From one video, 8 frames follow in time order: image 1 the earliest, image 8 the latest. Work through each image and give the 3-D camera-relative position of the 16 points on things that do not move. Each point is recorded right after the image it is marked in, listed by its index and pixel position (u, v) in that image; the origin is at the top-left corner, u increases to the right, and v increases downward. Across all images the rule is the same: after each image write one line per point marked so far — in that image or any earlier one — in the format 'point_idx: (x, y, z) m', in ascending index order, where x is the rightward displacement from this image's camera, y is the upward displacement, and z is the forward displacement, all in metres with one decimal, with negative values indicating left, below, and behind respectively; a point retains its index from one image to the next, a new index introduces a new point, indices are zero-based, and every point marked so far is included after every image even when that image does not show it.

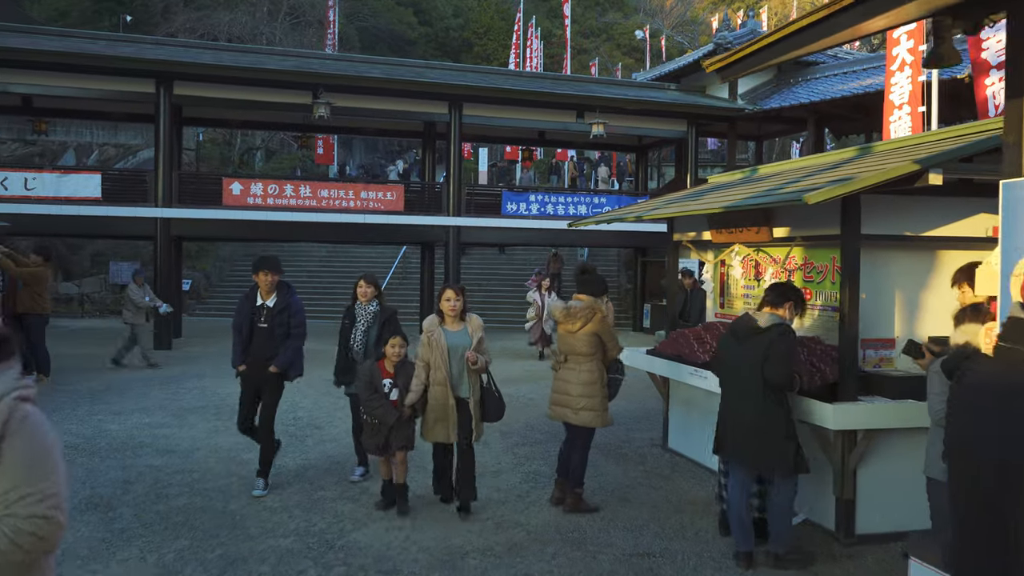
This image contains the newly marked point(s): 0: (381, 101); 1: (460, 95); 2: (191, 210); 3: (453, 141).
0: (-2.7, +3.9, +16.4) m
1: (-1.0, +3.9, +16.3) m
2: (-6.1, +1.5, +15.2) m
3: (-1.2, +3.1, +16.6) m
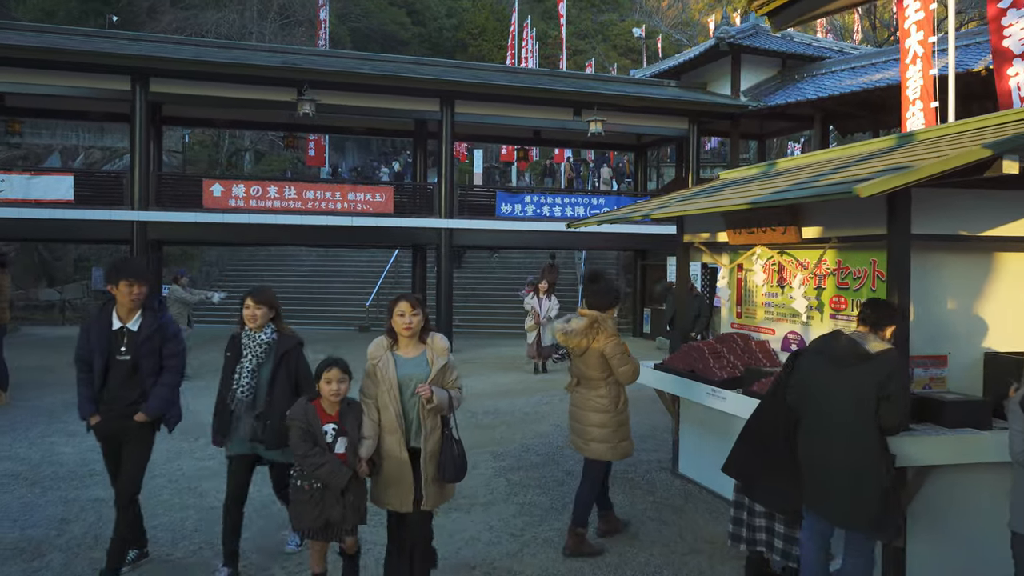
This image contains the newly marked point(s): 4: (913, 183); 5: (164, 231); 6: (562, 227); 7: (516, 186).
0: (-2.8, +3.7, +15.7) m
1: (-1.2, +3.8, +15.6) m
2: (-6.2, +1.4, +14.5) m
3: (-1.3, +3.0, +15.9) m
4: (+1.8, +0.5, +3.6) m
5: (-6.3, +1.0, +14.7) m
6: (+1.1, +1.3, +16.7) m
7: (+0.1, +2.1, +16.5) m
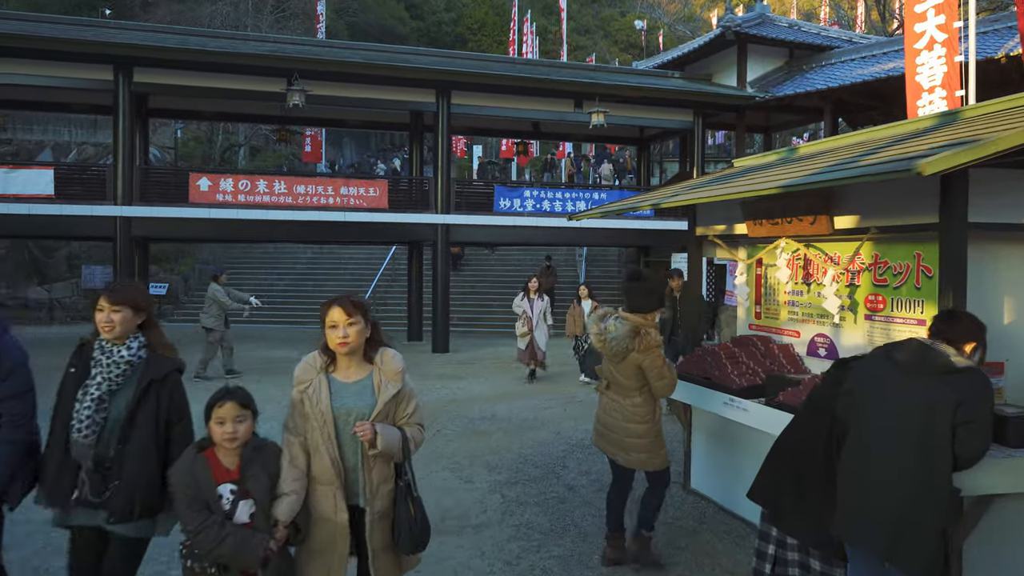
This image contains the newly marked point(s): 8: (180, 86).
0: (-2.8, +3.8, +15.2) m
1: (-1.2, +3.8, +15.0) m
2: (-6.2, +1.4, +14.0) m
3: (-1.3, +3.0, +15.3) m
4: (+1.8, +0.5, +3.0) m
5: (-6.4, +1.0, +14.1) m
6: (+1.0, +1.3, +16.1) m
7: (+0.1, +2.1, +16.0) m
8: (-5.9, +3.6, +14.3) m
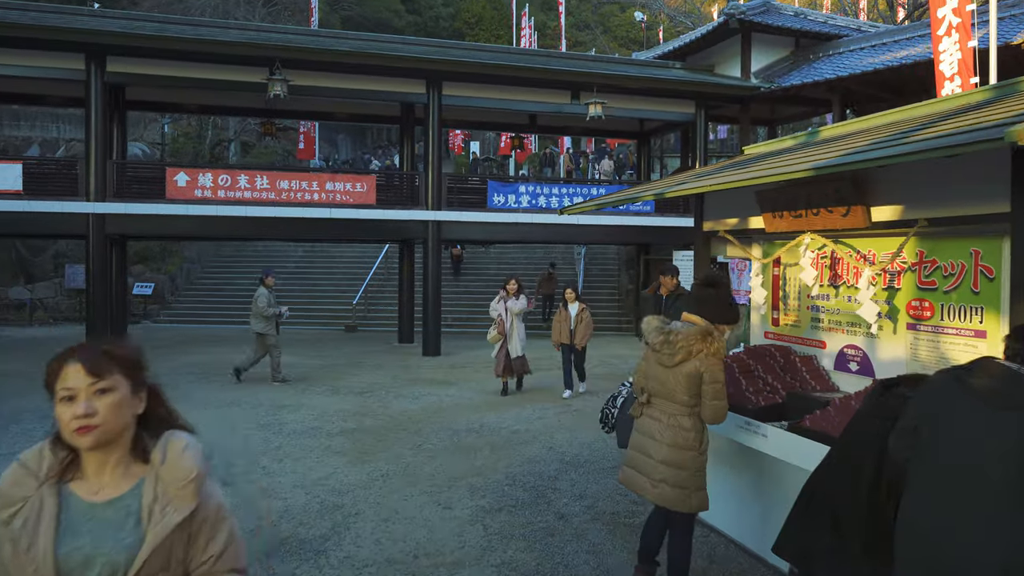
0: (-2.9, +3.8, +14.5) m
1: (-1.3, +3.9, +14.3) m
2: (-6.3, +1.4, +13.3) m
3: (-1.5, +3.0, +14.6) m
4: (+1.7, +0.5, +2.4) m
5: (-6.5, +1.0, +13.4) m
6: (+0.9, +1.3, +15.4) m
7: (0.0, +2.2, +15.3) m
8: (-6.0, +3.6, +13.6) m
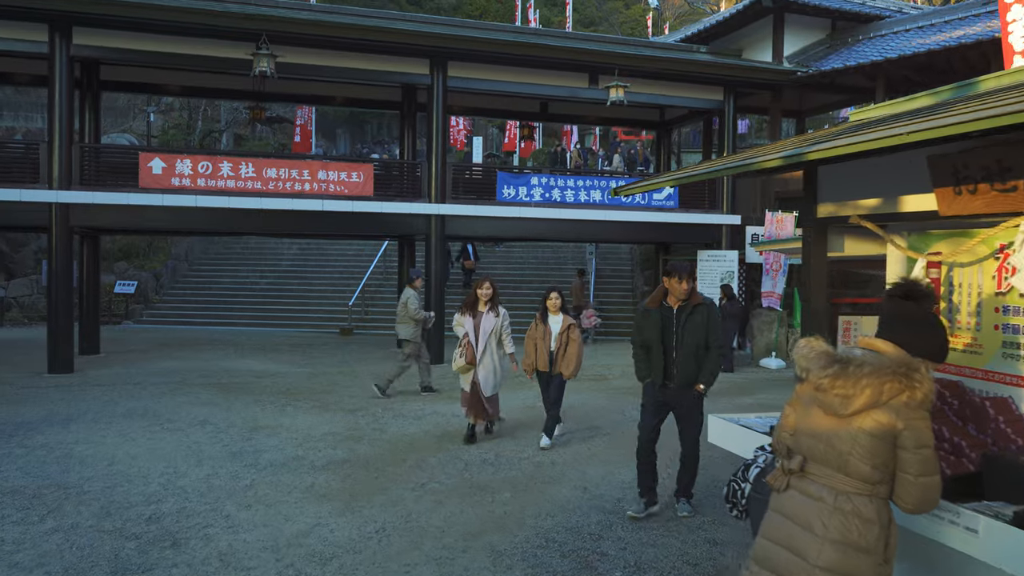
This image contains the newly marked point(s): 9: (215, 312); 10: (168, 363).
0: (-2.7, +3.8, +13.1) m
1: (-1.1, +3.8, +13.0) m
2: (-6.1, +1.4, +11.9) m
3: (-1.3, +3.0, +13.3) m
4: (+1.9, +0.4, +1.0) m
5: (-6.3, +1.1, +12.1) m
6: (+1.1, +1.3, +14.1) m
7: (+0.2, +2.1, +13.9) m
8: (-5.8, +3.6, +12.2) m
9: (-7.1, -0.6, +19.1) m
10: (-5.5, -1.2, +12.8) m
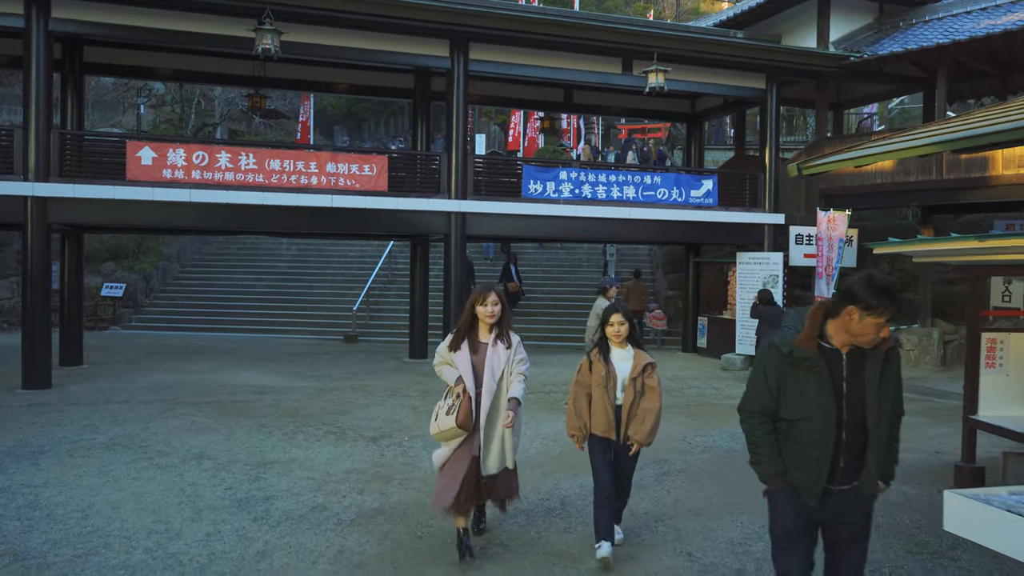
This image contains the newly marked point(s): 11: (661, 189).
0: (-2.3, +3.7, +11.9) m
1: (-0.7, +3.8, +11.7) m
2: (-5.7, +1.3, +10.6) m
3: (-0.8, +2.9, +12.0) m
4: (+2.4, +0.4, -0.2) m
5: (-5.9, +1.0, +10.8) m
6: (+1.5, +1.2, +12.8) m
7: (+0.6, +2.1, +12.7) m
8: (-5.4, +3.6, +11.0) m
9: (-6.7, -0.6, +17.8) m
10: (-5.1, -1.3, +11.5) m
11: (+2.5, +1.6, +13.2) m
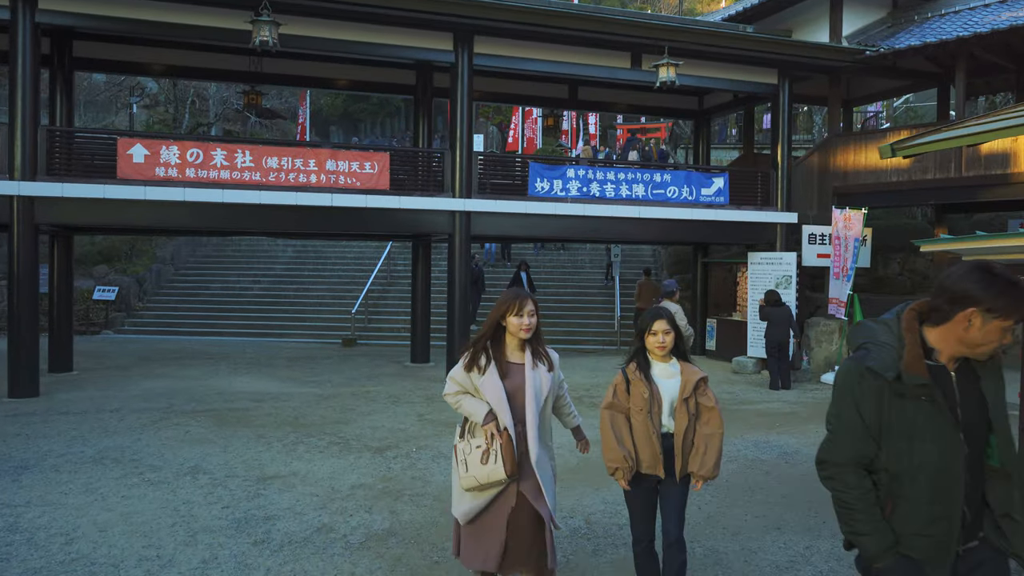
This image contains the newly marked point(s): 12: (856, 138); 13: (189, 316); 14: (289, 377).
0: (-2.2, +3.7, +11.4) m
1: (-0.6, +3.7, +11.3) m
2: (-5.6, +1.3, +10.2) m
3: (-0.8, +2.9, +11.6) m
4: (+2.6, +0.4, -0.6) m
5: (-5.8, +1.0, +10.3) m
6: (+1.6, +1.2, +12.4) m
7: (+0.7, +2.0, +12.3) m
8: (-5.3, +3.5, +10.5) m
9: (-6.7, -0.7, +17.3) m
10: (-5.0, -1.3, +11.1) m
11: (+2.5, +1.6, +12.8) m
12: (+5.7, +2.5, +13.2) m
13: (-7.1, -0.6, +17.5) m
14: (-3.4, -1.3, +12.0) m
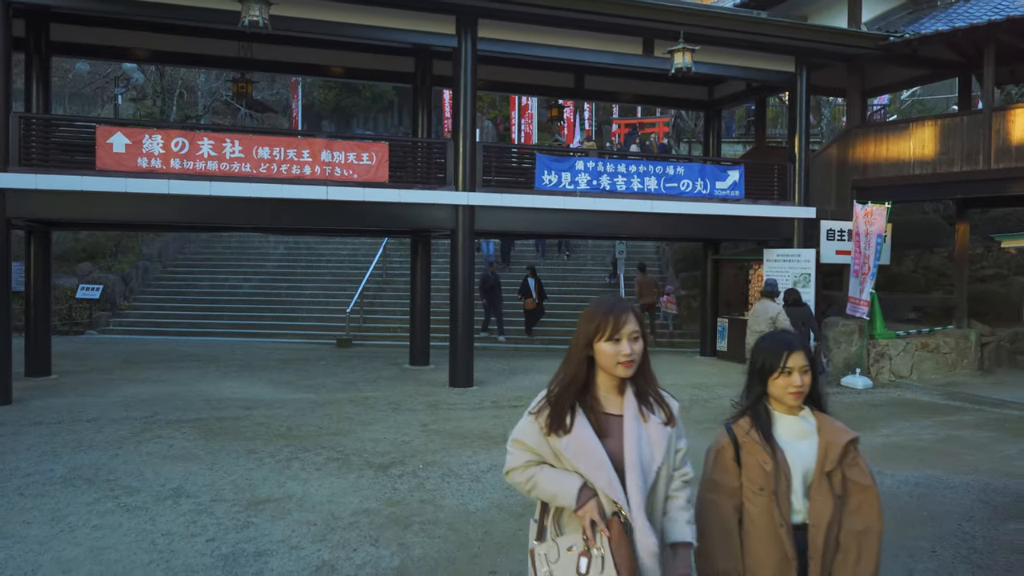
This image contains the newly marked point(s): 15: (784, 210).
0: (-2.1, +3.7, +10.8) m
1: (-0.5, +3.7, +10.6) m
2: (-5.5, +1.3, +9.5) m
3: (-0.7, +2.9, +10.9) m
4: (+2.8, +0.4, -1.2) m
5: (-5.7, +1.0, +9.6) m
6: (+1.7, +1.2, +11.8) m
7: (+0.7, +2.0, +11.6) m
8: (-5.2, +3.5, +9.8) m
9: (-6.6, -0.7, +16.6) m
10: (-4.9, -1.3, +10.4) m
11: (+2.6, +1.6, +12.2) m
12: (+5.8, +2.5, +12.6) m
13: (-7.0, -0.6, +16.8) m
14: (-3.3, -1.3, +11.3) m
15: (+4.3, +1.2, +12.8) m
